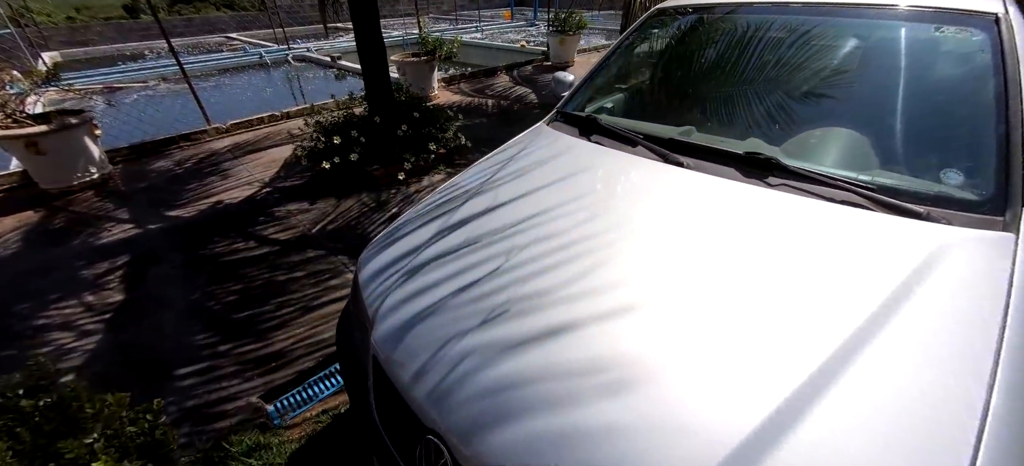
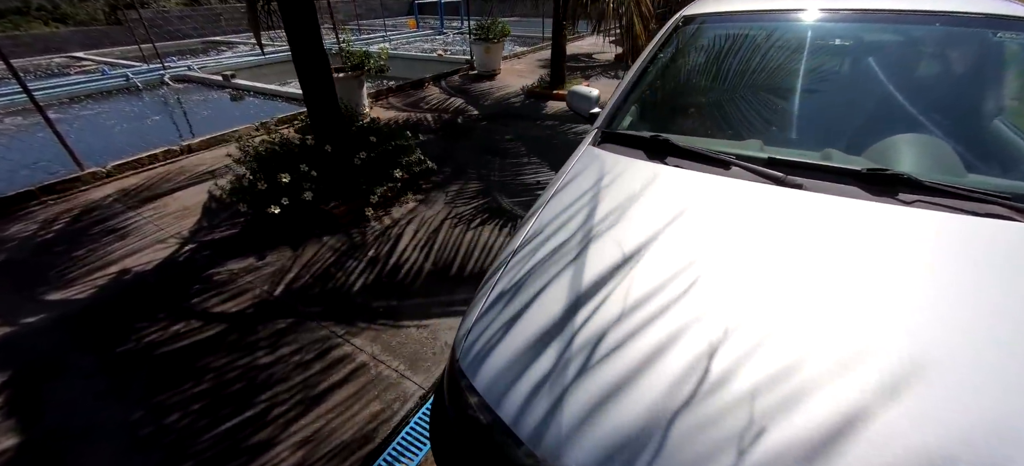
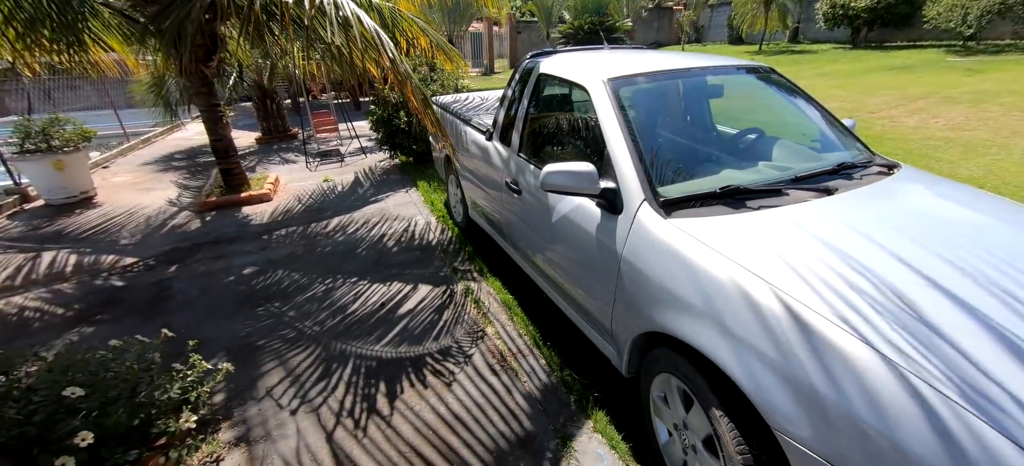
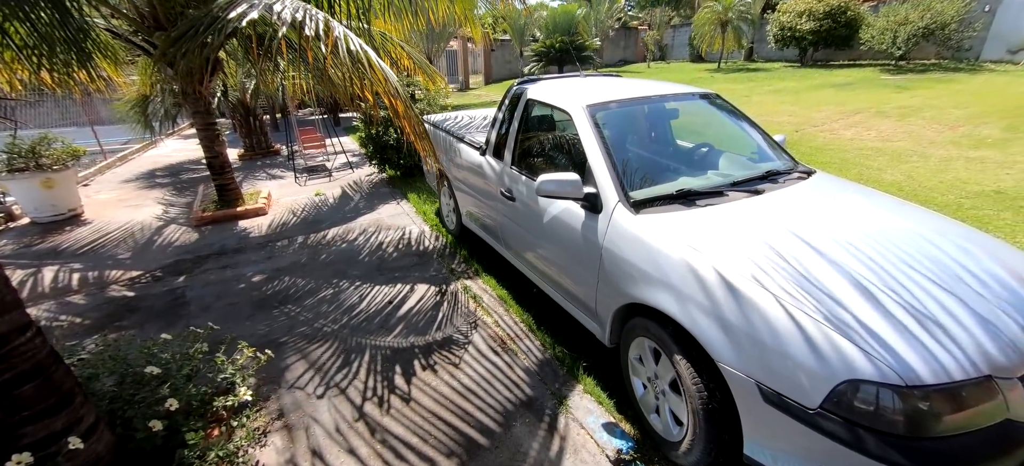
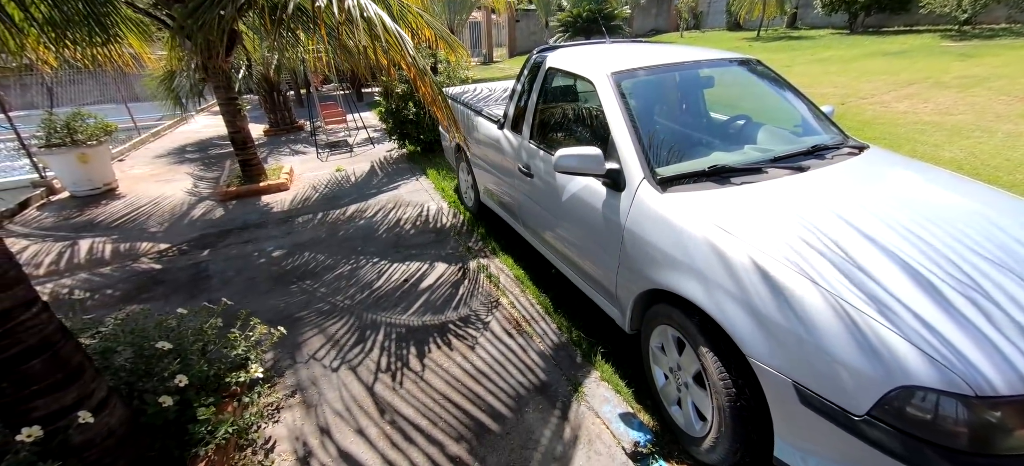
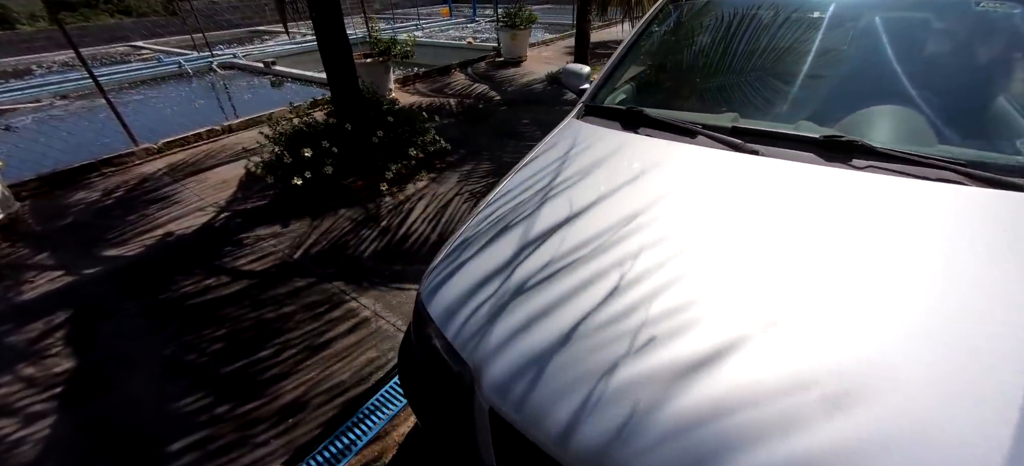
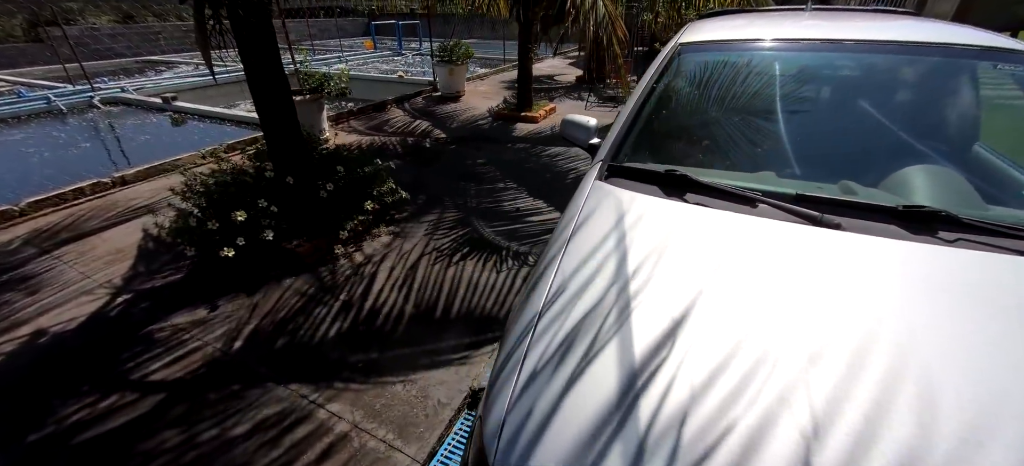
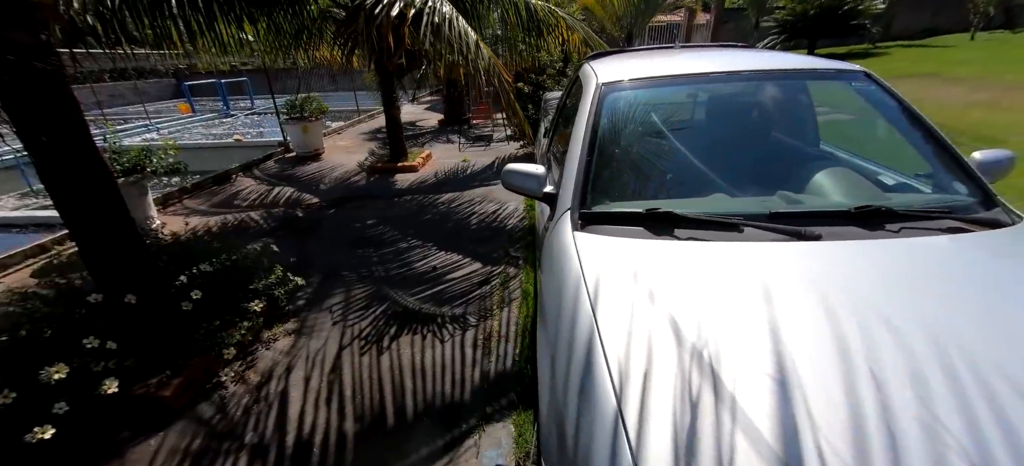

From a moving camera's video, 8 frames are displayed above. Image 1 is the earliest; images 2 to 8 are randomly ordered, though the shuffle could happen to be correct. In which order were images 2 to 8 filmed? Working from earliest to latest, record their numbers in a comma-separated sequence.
6, 2, 7, 8, 3, 5, 4
